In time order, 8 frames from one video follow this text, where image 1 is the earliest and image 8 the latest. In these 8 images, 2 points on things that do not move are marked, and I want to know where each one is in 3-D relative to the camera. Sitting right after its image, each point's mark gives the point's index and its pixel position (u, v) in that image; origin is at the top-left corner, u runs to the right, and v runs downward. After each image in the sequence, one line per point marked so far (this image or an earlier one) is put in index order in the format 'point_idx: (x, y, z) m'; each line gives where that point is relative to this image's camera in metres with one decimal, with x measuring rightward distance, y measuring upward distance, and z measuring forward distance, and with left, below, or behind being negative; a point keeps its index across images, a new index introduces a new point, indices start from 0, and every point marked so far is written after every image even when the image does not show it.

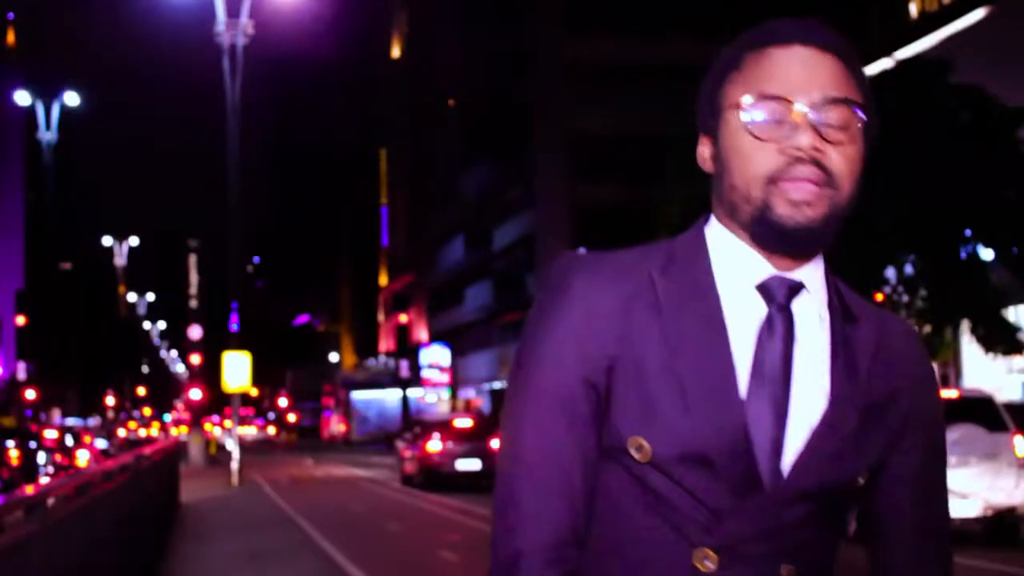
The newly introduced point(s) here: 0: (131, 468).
0: (-4.2, -2.0, +15.7) m
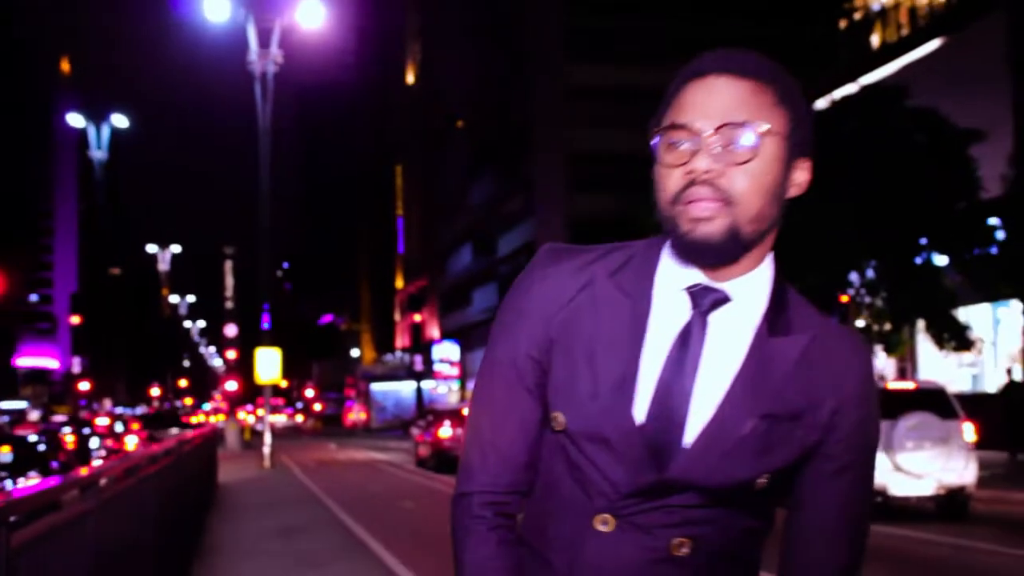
0: (-4.1, -2.0, +17.5) m
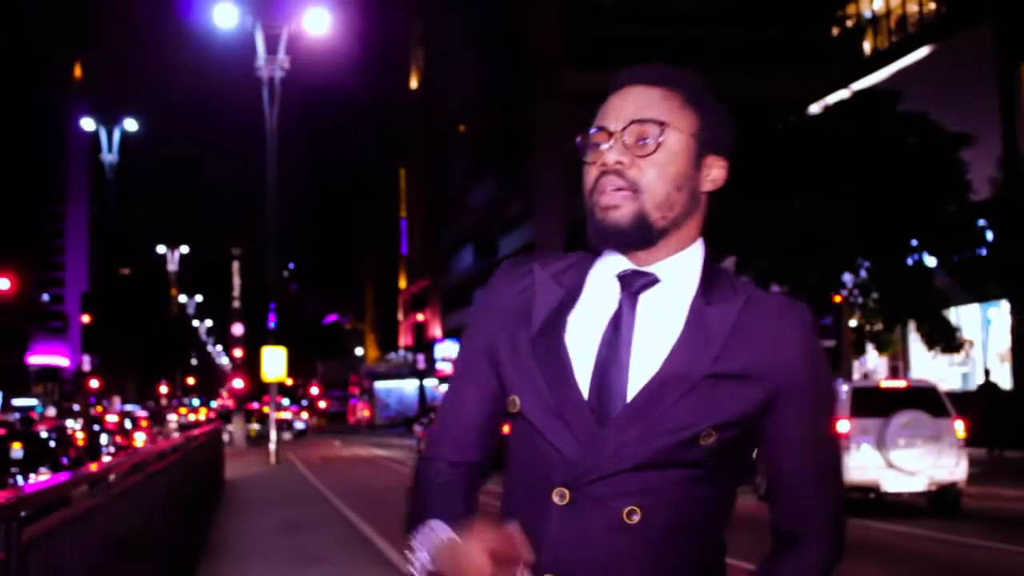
0: (-4.1, -2.0, +17.9) m
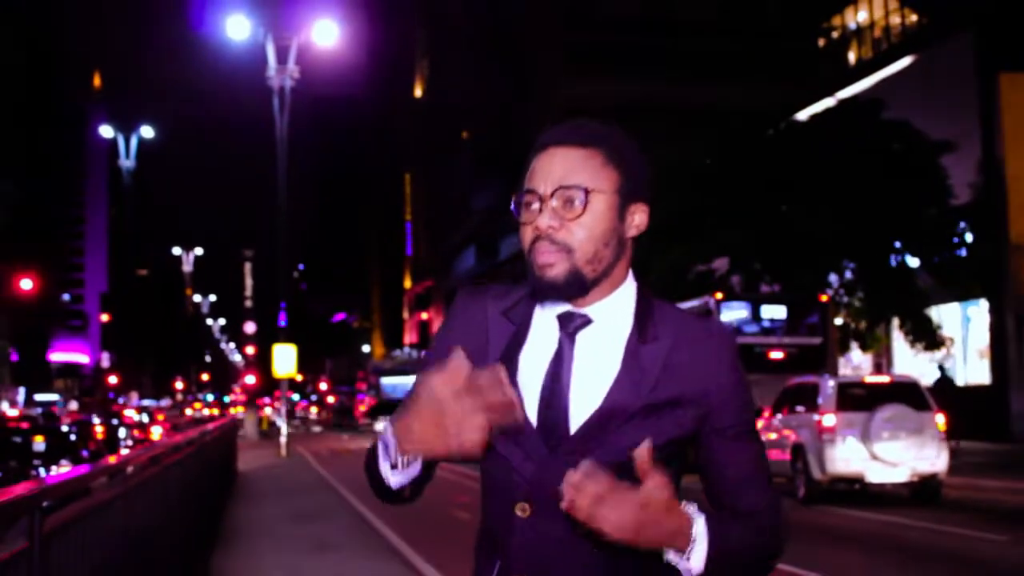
0: (-4.1, -2.0, +18.7) m
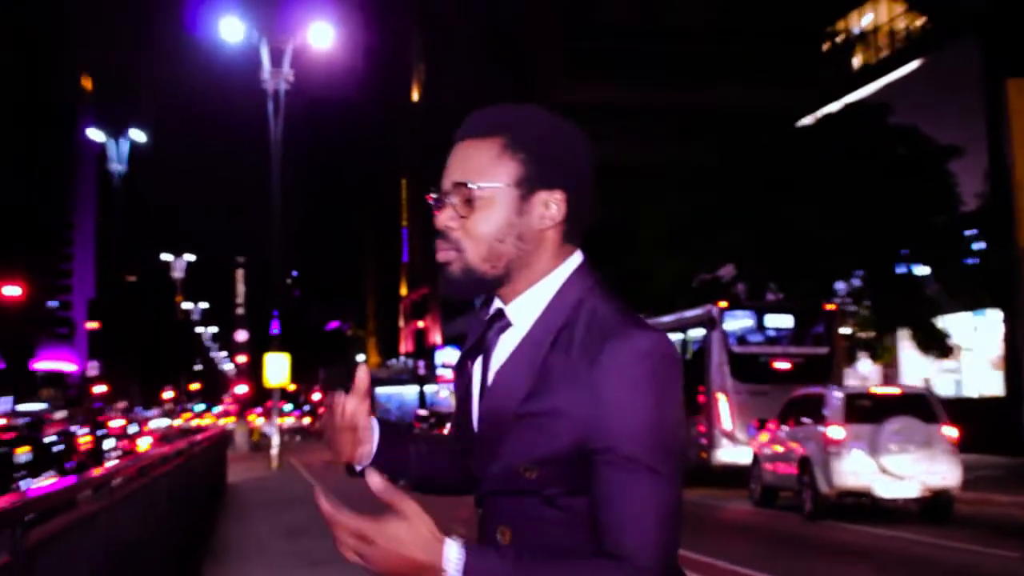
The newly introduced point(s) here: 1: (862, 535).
0: (-4.1, -2.1, +18.2) m
1: (+4.3, -3.0, +17.7) m
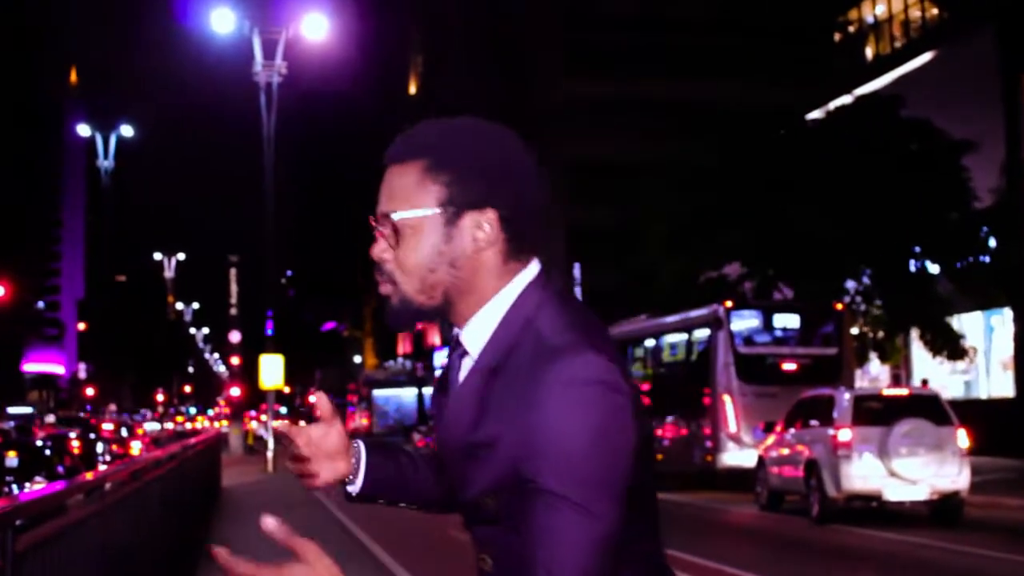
0: (-4.1, -2.1, +17.8) m
1: (+4.3, -3.0, +17.3) m
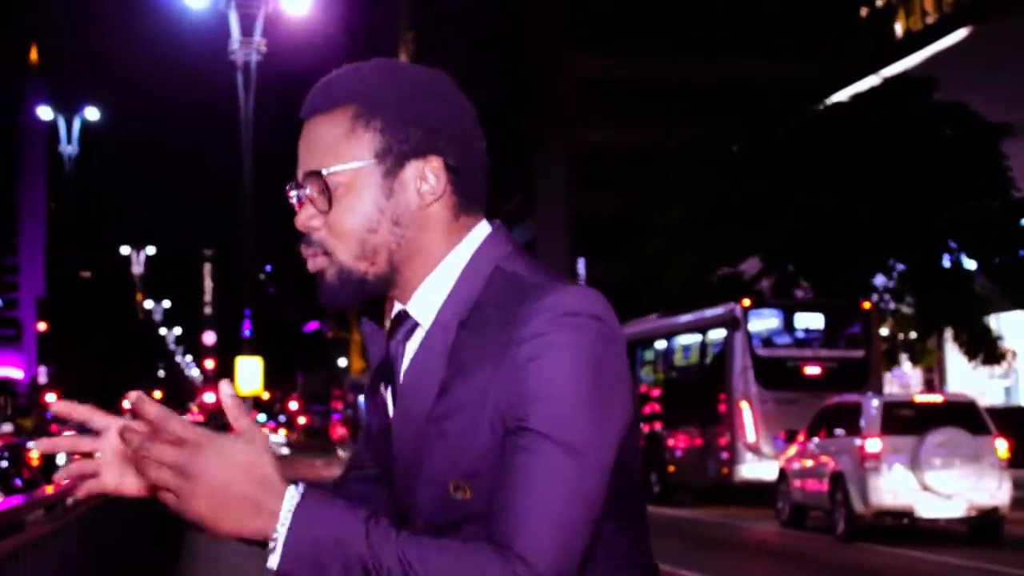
0: (-4.1, -2.1, +16.3) m
1: (+4.3, -3.0, +15.9) m
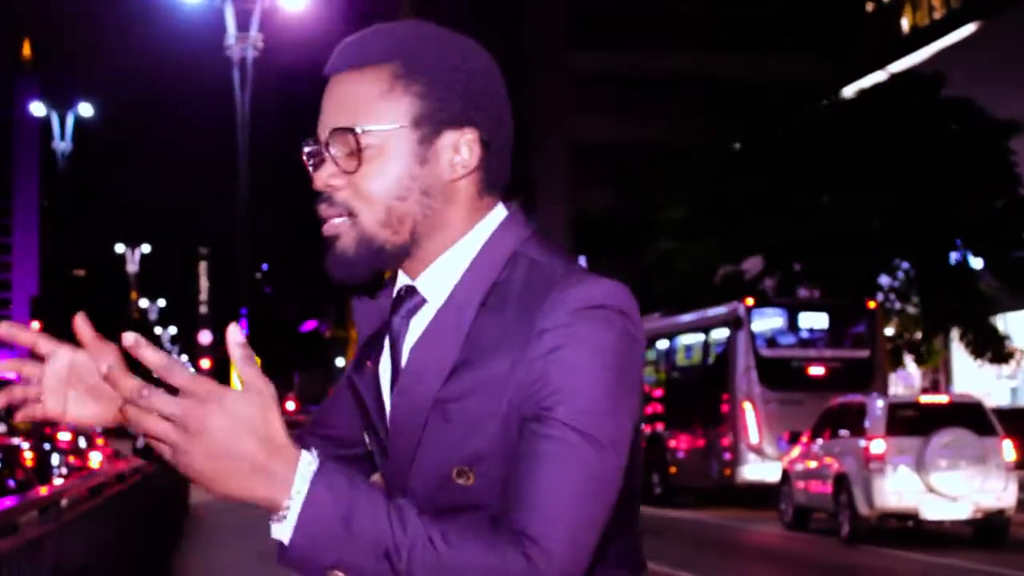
0: (-4.1, -2.0, +16.1) m
1: (+4.3, -3.0, +15.7) m
